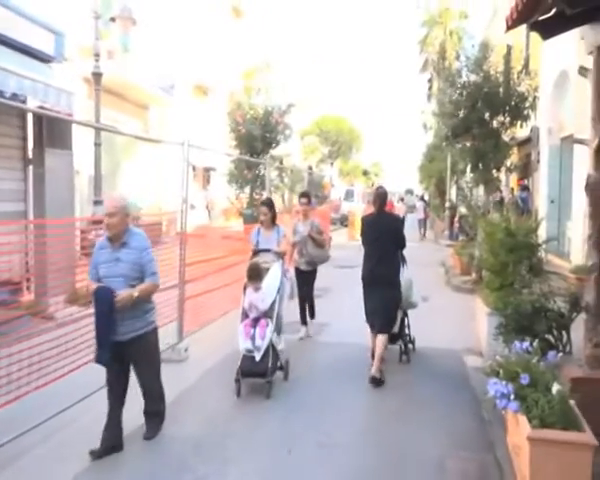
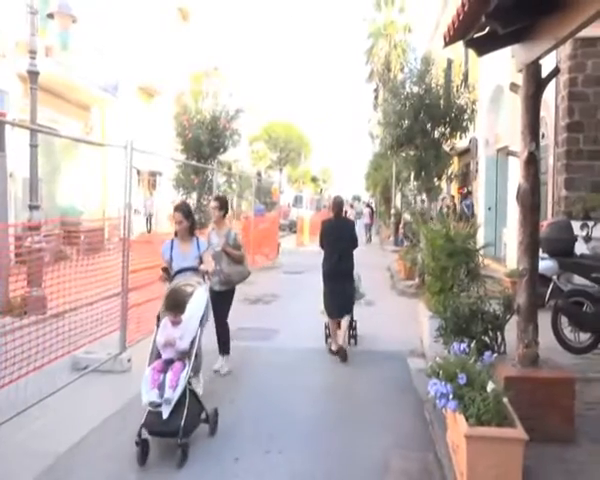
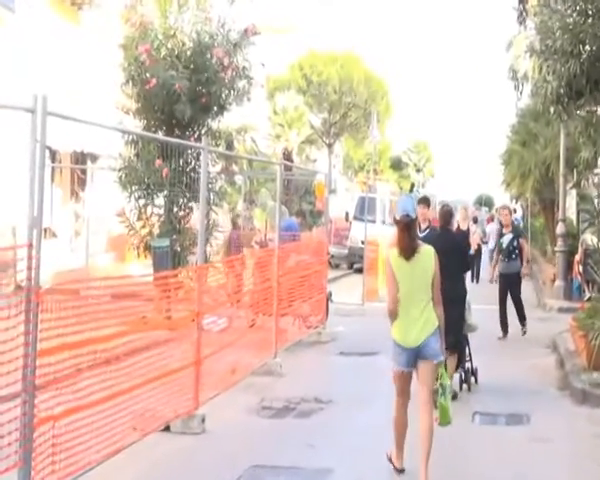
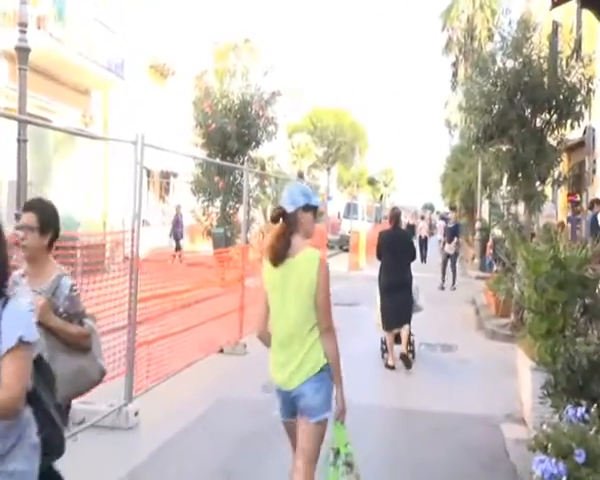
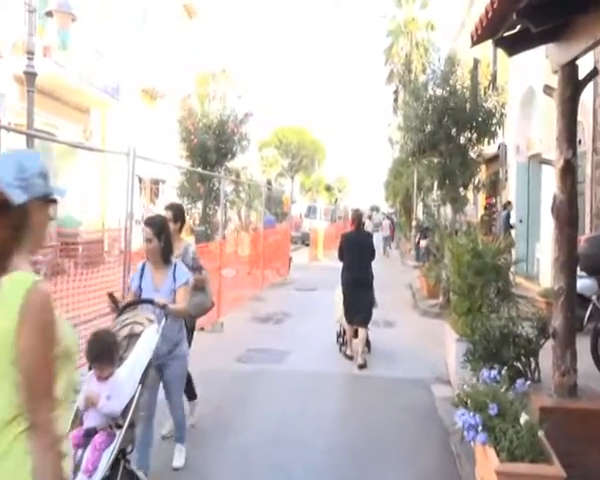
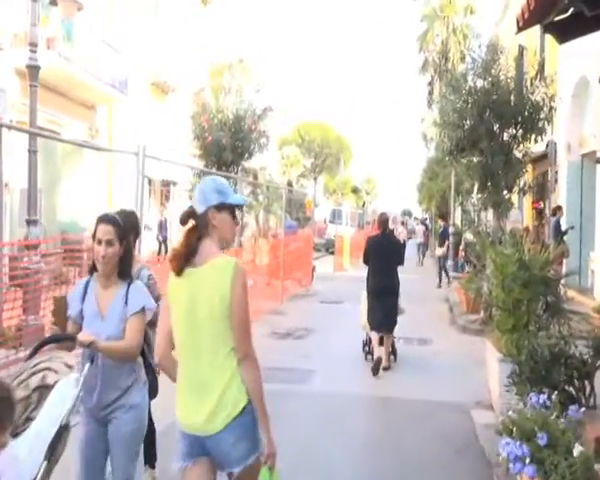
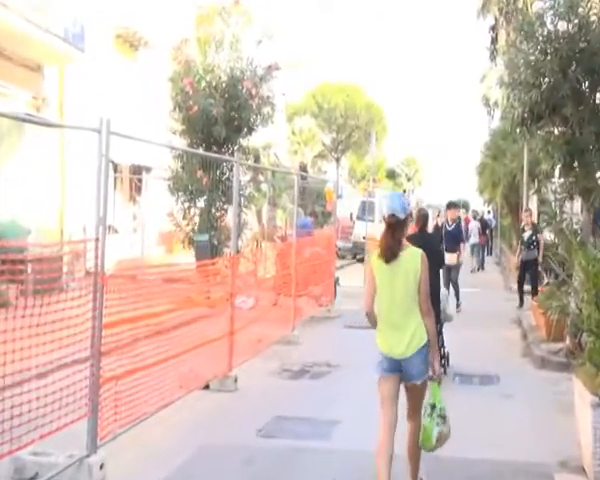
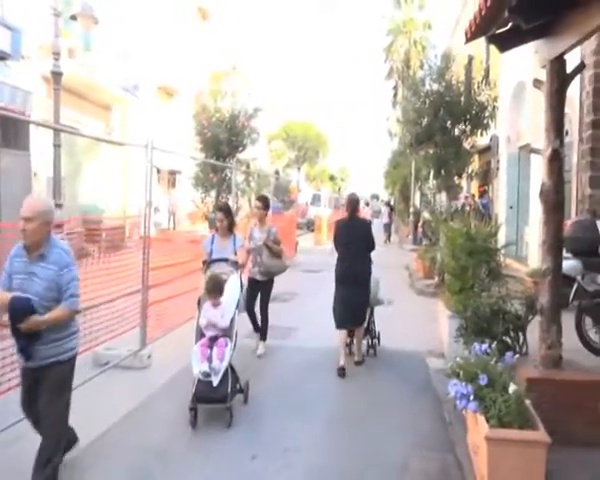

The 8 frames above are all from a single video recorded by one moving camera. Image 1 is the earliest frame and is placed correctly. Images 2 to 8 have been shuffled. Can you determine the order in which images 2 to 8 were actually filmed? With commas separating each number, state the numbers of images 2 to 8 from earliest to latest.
8, 2, 5, 6, 4, 7, 3
